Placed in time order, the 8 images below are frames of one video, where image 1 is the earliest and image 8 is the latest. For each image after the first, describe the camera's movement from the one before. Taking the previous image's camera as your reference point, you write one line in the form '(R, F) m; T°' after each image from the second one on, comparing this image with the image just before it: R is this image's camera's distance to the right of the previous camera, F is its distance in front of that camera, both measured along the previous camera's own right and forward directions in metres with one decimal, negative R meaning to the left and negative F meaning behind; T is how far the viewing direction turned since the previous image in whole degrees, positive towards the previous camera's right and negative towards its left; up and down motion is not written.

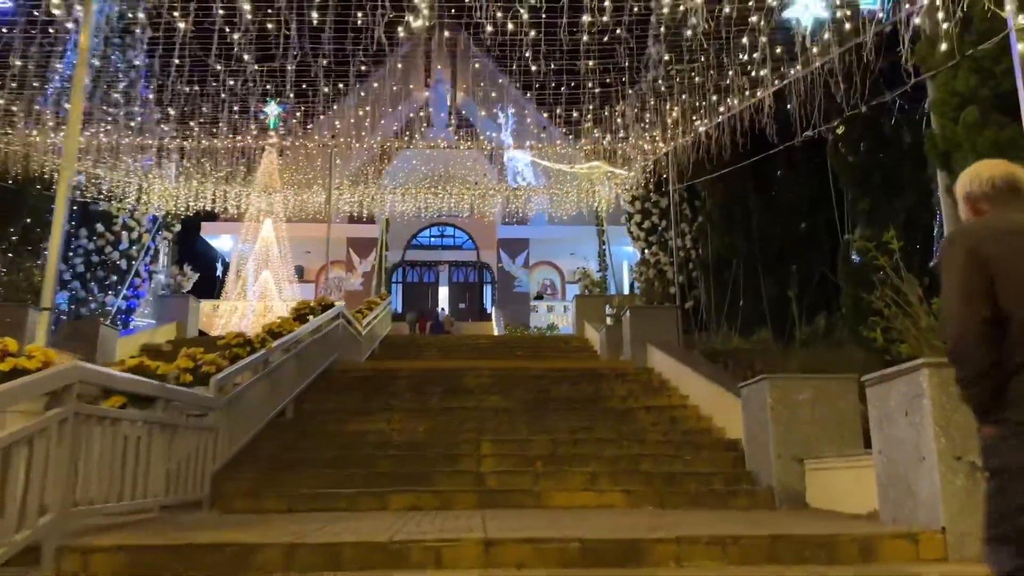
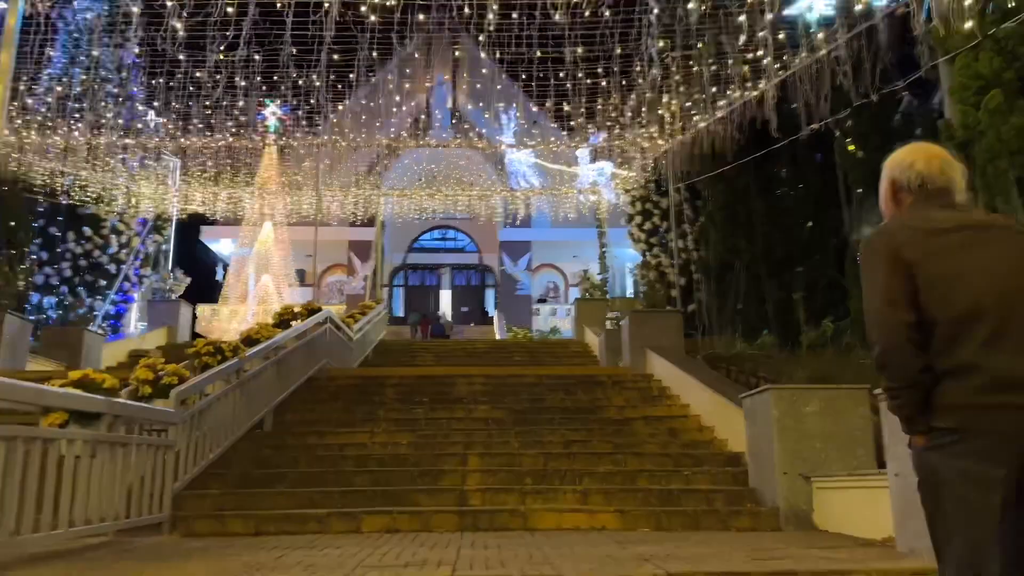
(+0.2, +0.4) m; 0°
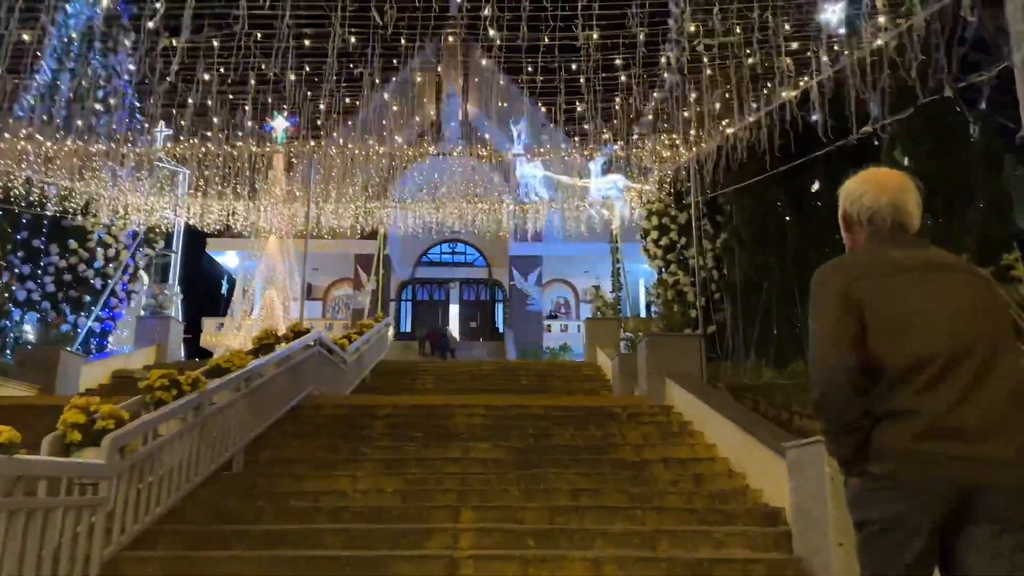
(+0.1, +0.9) m; -1°
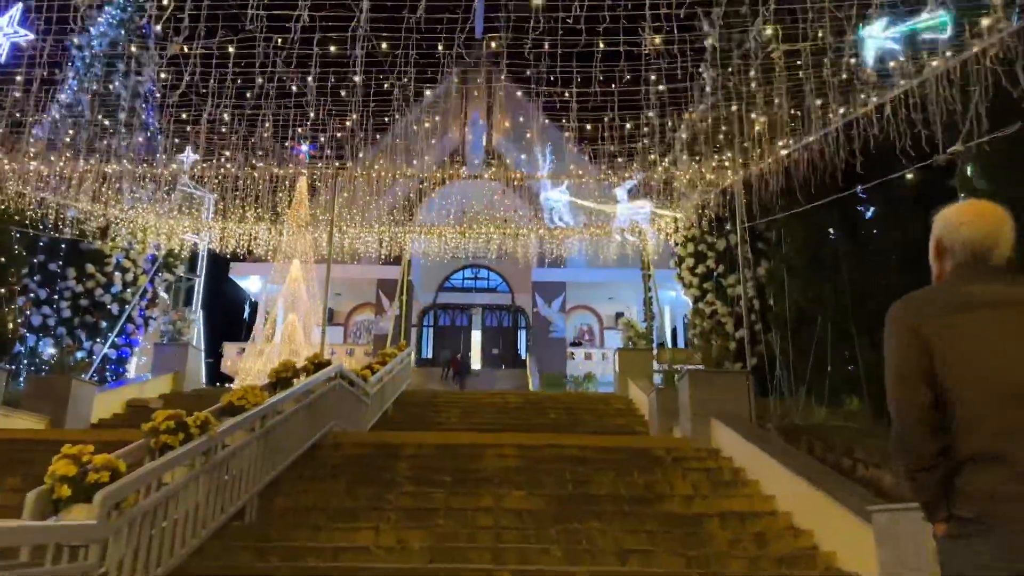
(-0.2, +0.6) m; -2°
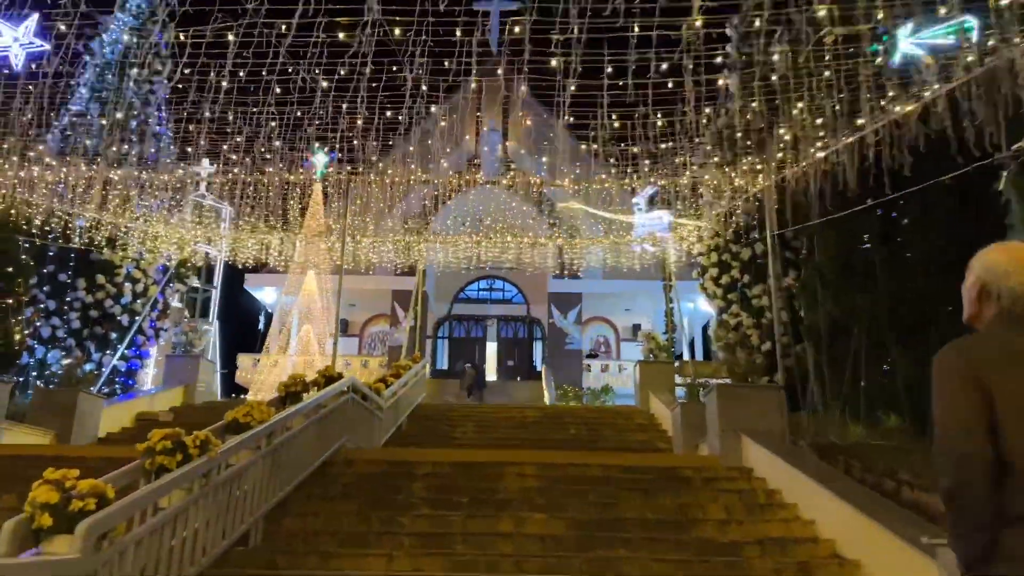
(-0.1, +0.4) m; -1°
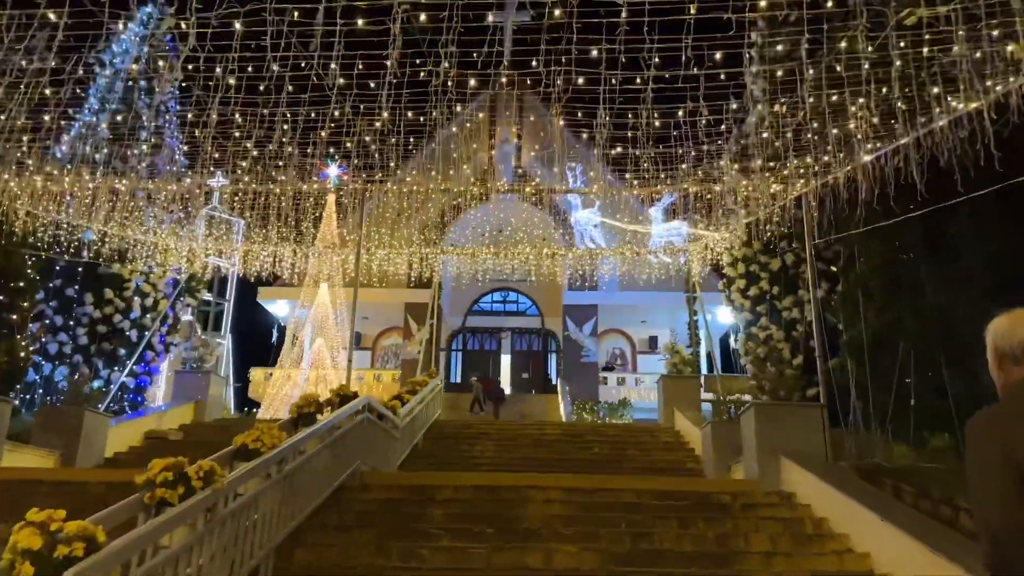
(-0.1, +0.5) m; -1°
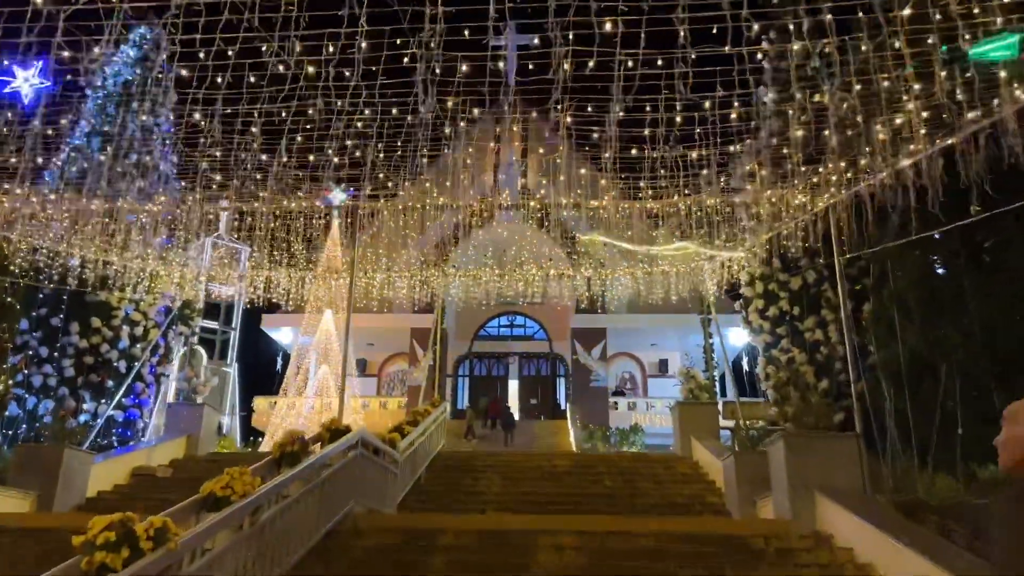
(0.0, +0.7) m; -1°
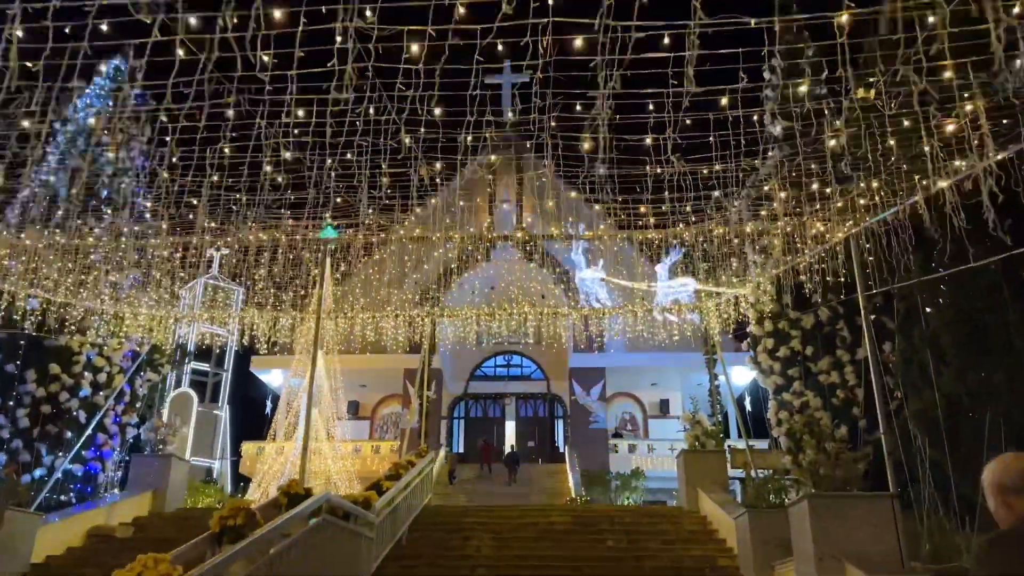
(+0.1, +0.9) m; 0°
